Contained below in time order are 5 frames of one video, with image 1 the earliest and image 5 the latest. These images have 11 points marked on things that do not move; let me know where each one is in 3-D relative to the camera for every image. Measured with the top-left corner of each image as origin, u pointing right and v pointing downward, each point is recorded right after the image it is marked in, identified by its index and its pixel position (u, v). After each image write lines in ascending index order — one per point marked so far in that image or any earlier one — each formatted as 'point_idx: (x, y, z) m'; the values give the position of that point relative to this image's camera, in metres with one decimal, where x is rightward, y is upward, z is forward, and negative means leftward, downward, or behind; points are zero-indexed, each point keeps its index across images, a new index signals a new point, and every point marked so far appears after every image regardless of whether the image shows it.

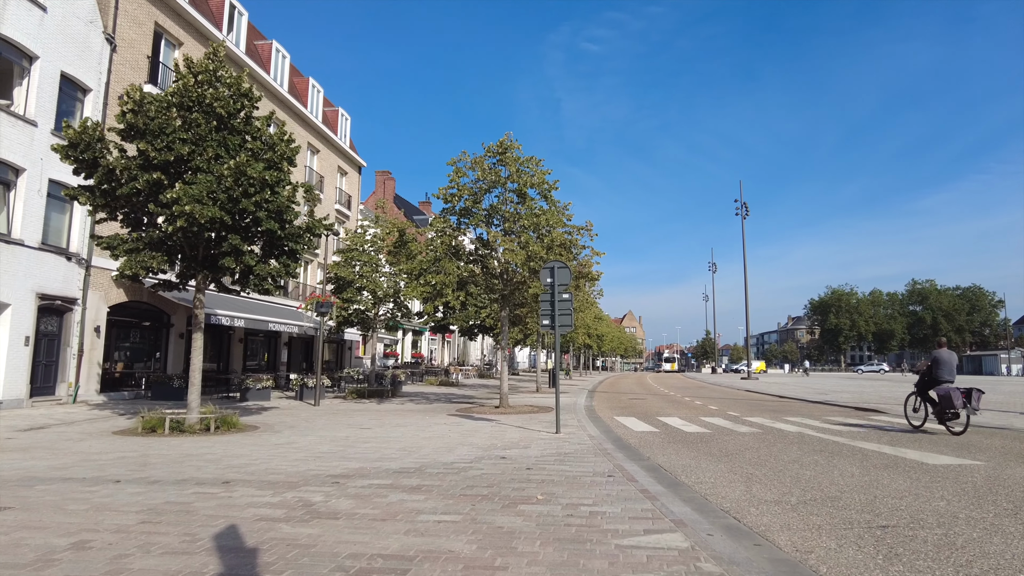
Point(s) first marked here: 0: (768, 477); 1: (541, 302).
0: (+2.9, -2.1, +7.4) m
1: (+0.5, -0.3, +12.0) m
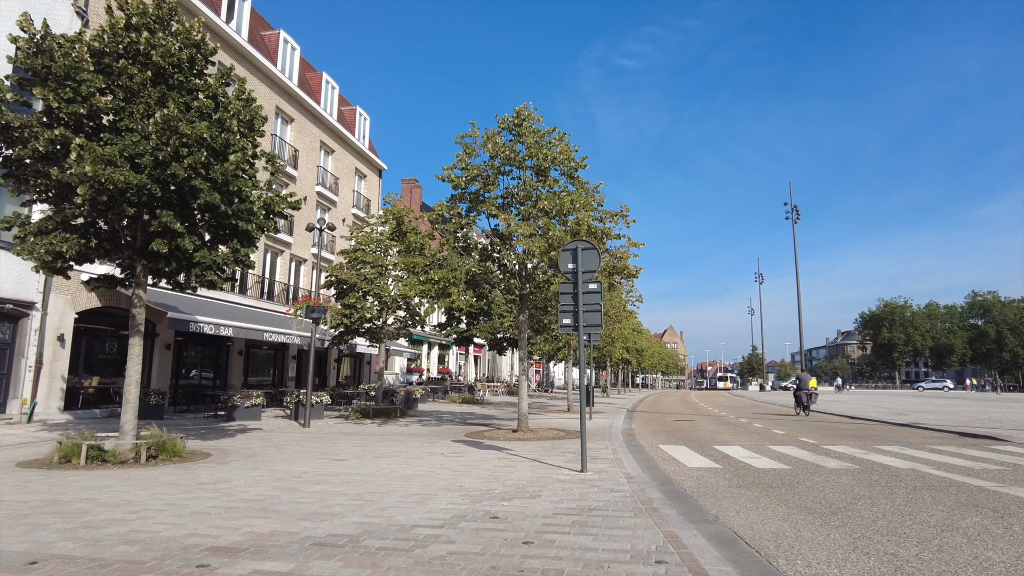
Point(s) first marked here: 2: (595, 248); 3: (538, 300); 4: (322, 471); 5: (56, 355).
0: (+2.8, -1.8, +4.3) m
1: (+0.7, -0.1, +9.2) m
2: (+1.2, +0.6, +9.1) m
3: (+0.6, -0.3, +15.5) m
4: (-2.5, -2.4, +8.7) m
5: (-11.1, -1.6, +15.8) m
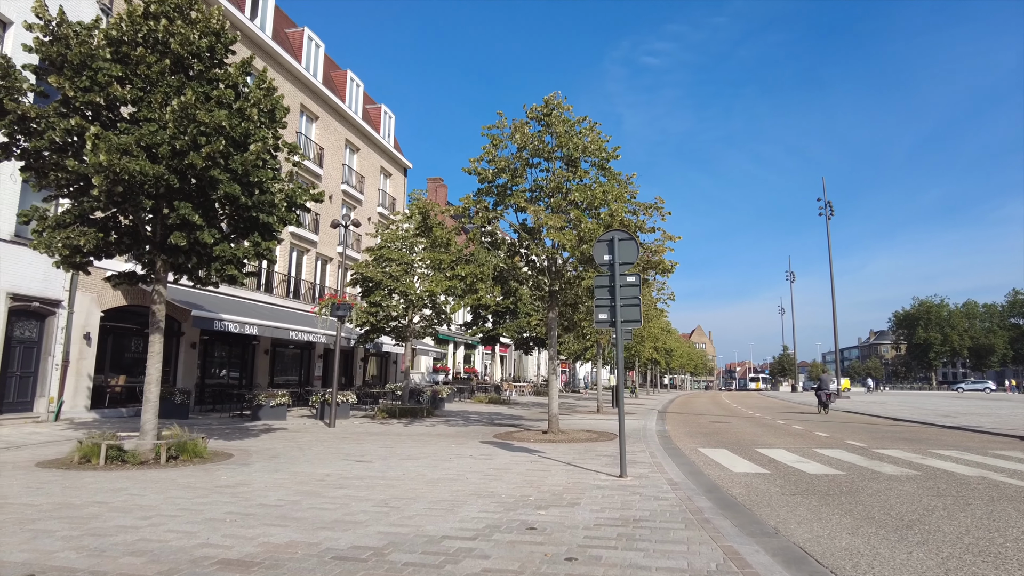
0: (+3.0, -1.7, +3.7) m
1: (+1.1, 0.0, +8.6) m
2: (+1.6, +0.7, +8.5) m
3: (+1.3, -0.2, +15.0) m
4: (-2.1, -2.4, +8.3) m
5: (-10.4, -1.6, +15.7) m
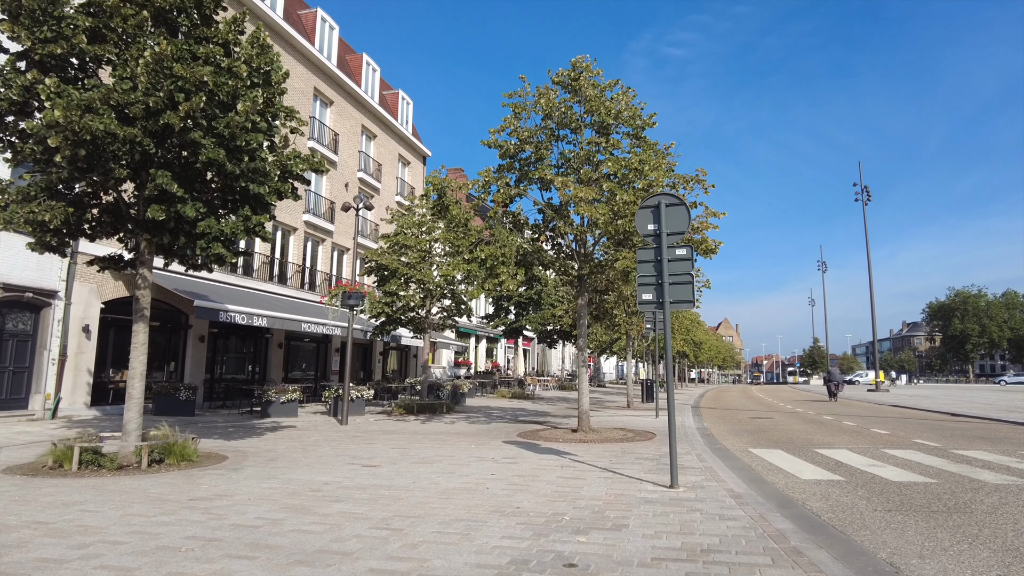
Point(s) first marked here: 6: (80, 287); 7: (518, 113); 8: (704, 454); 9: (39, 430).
0: (+3.2, -1.5, +2.4) m
1: (+1.4, +0.3, +7.3) m
2: (+1.9, +0.9, +7.2) m
3: (+1.8, +0.1, +13.7) m
4: (-1.8, -2.1, +7.1) m
5: (-9.8, -1.3, +14.8) m
6: (-9.9, 0.0, +14.9) m
7: (+0.1, +3.4, +12.6) m
8: (+2.7, -2.4, +9.2) m
9: (-8.9, -2.7, +12.3) m
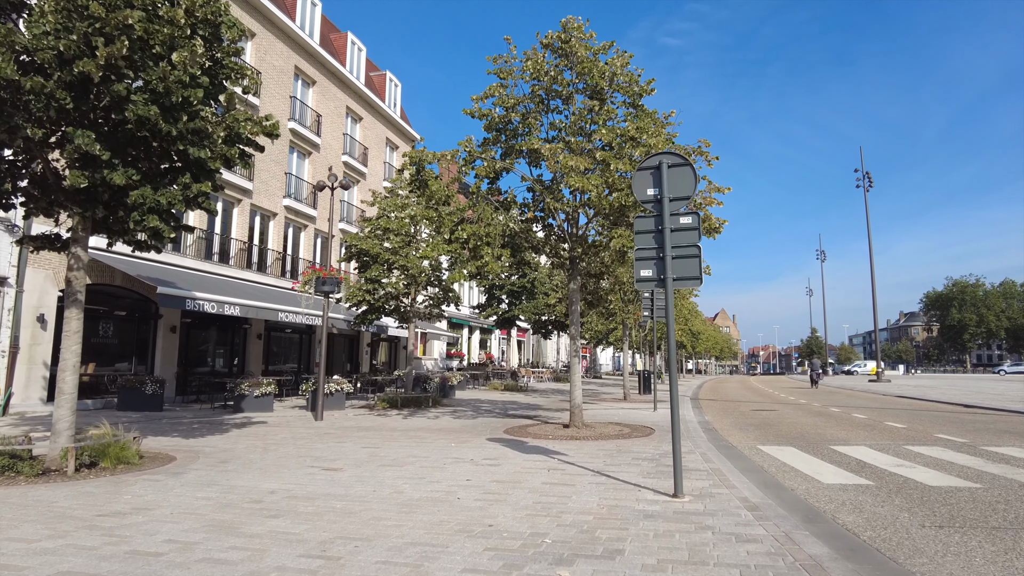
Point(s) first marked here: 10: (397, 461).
0: (+3.0, -1.3, +1.4) m
1: (+1.2, +0.5, +6.3) m
2: (+1.6, +1.2, +6.2) m
3: (+1.6, +0.4, +12.7) m
4: (-2.0, -1.9, +6.1) m
5: (-10.1, -1.0, +13.7) m
6: (-10.1, +0.3, +13.8) m
7: (-0.2, +3.7, +11.5) m
8: (+2.5, -2.1, +8.3) m
9: (-9.1, -2.4, +11.3) m
10: (-1.4, -2.1, +7.8) m
